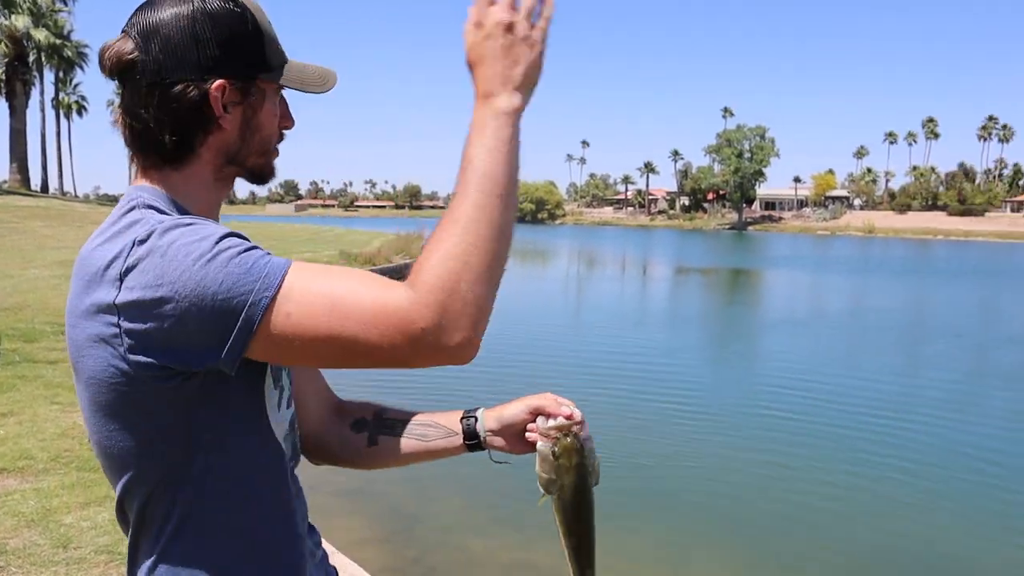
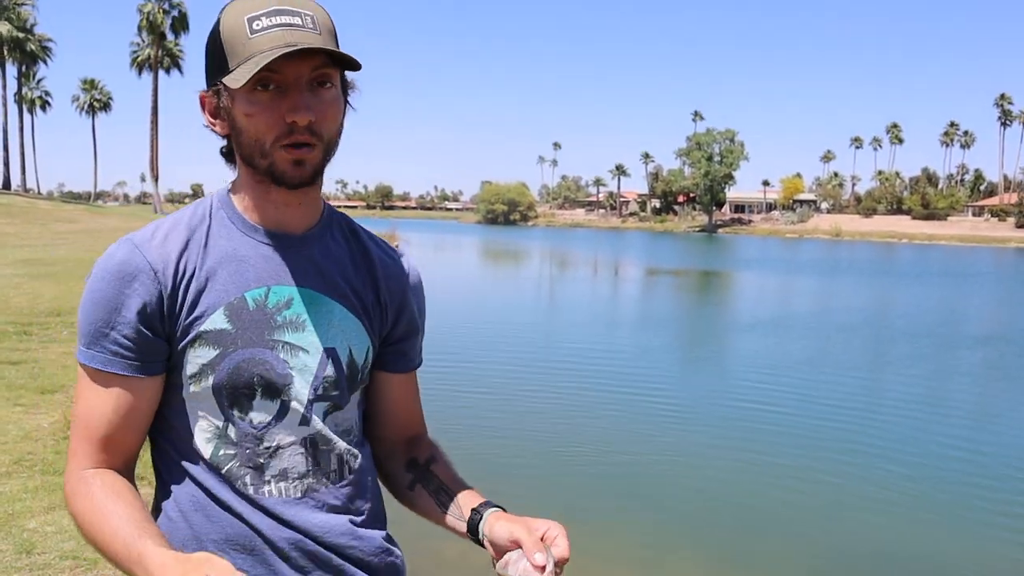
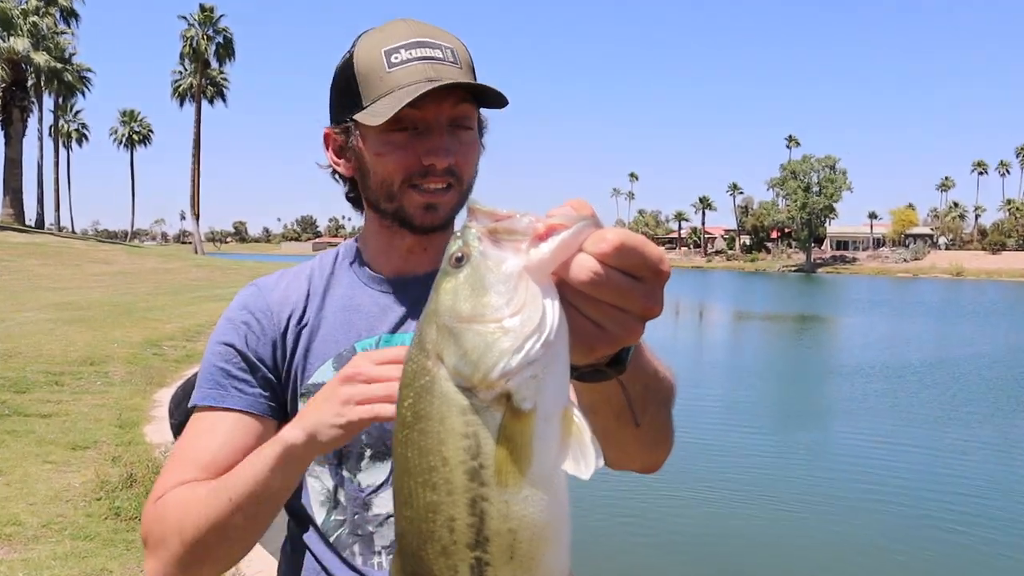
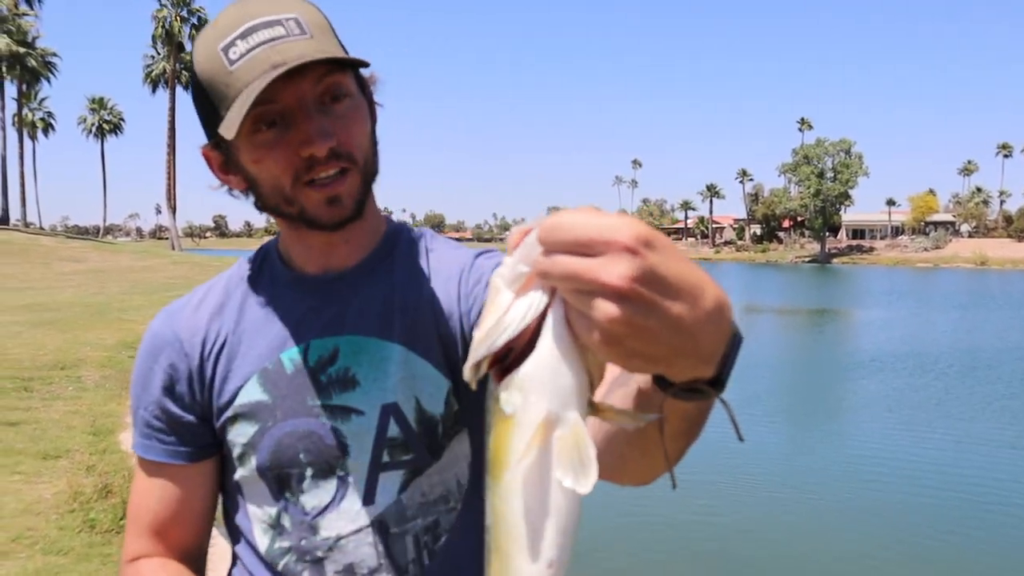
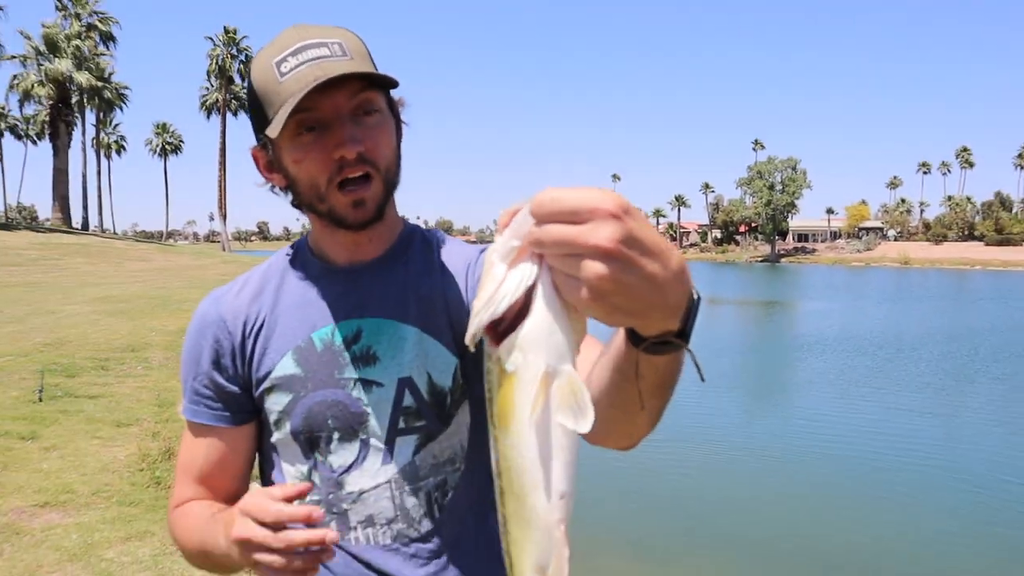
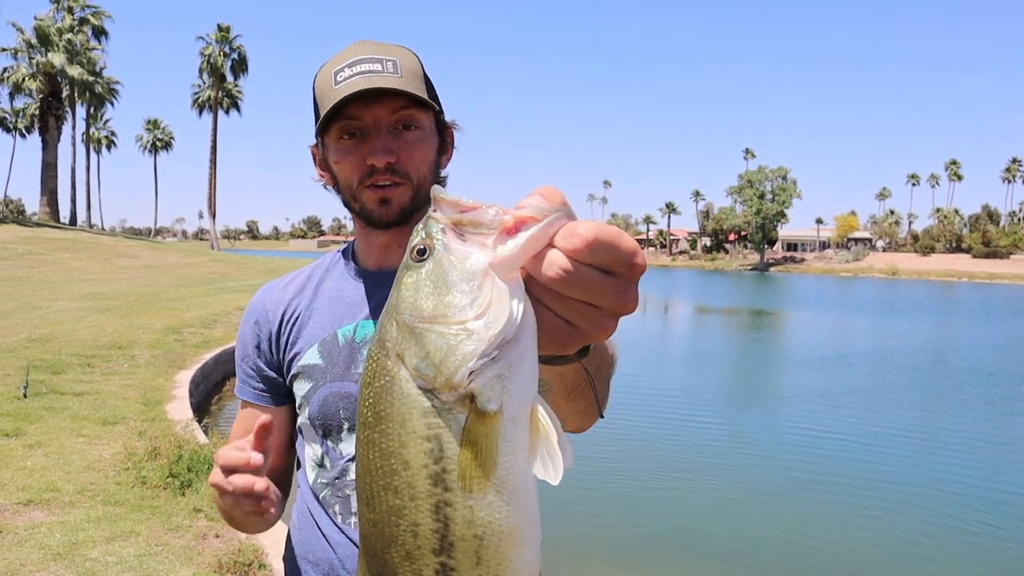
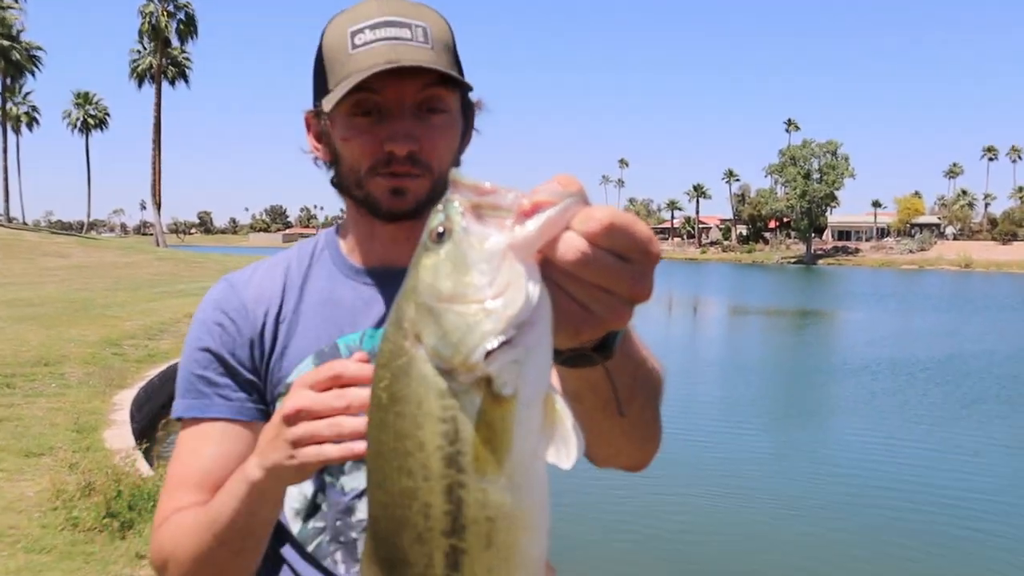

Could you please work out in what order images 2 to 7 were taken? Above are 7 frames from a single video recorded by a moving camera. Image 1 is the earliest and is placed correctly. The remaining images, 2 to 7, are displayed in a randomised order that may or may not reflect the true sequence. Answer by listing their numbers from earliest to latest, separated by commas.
2, 6, 3, 7, 4, 5
